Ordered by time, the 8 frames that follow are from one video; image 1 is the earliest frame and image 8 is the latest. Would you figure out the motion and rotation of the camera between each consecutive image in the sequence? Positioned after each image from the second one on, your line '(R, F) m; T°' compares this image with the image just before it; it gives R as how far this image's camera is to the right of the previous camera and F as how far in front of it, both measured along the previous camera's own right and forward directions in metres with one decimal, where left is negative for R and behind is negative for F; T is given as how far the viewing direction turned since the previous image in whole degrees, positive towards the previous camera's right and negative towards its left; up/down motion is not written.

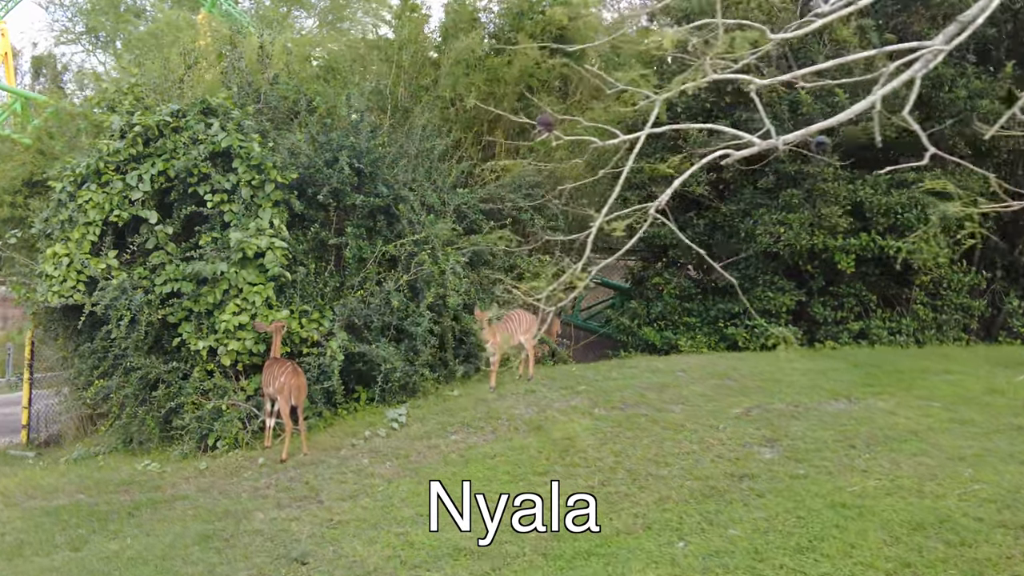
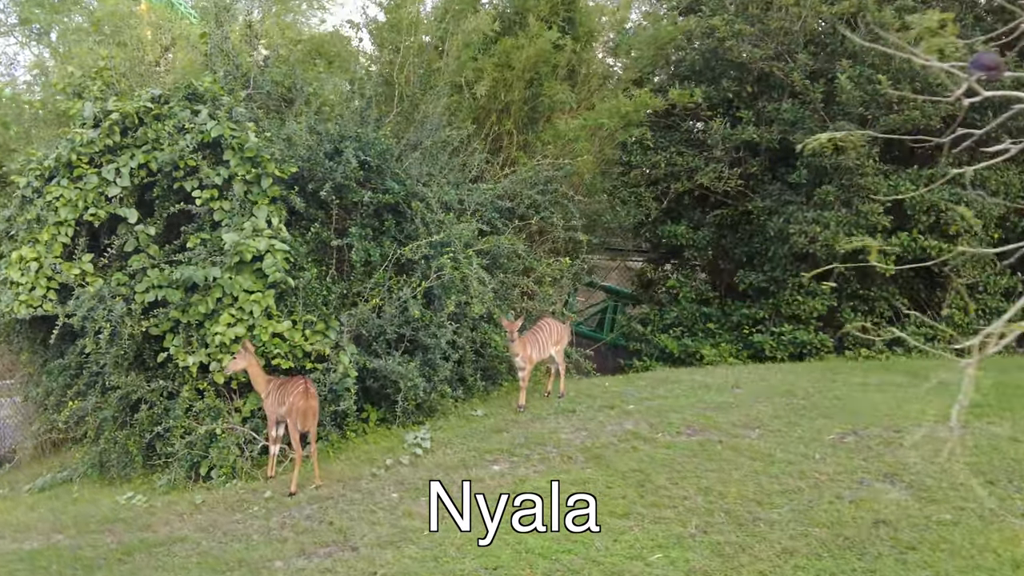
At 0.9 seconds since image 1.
(-0.5, +0.8) m; +3°
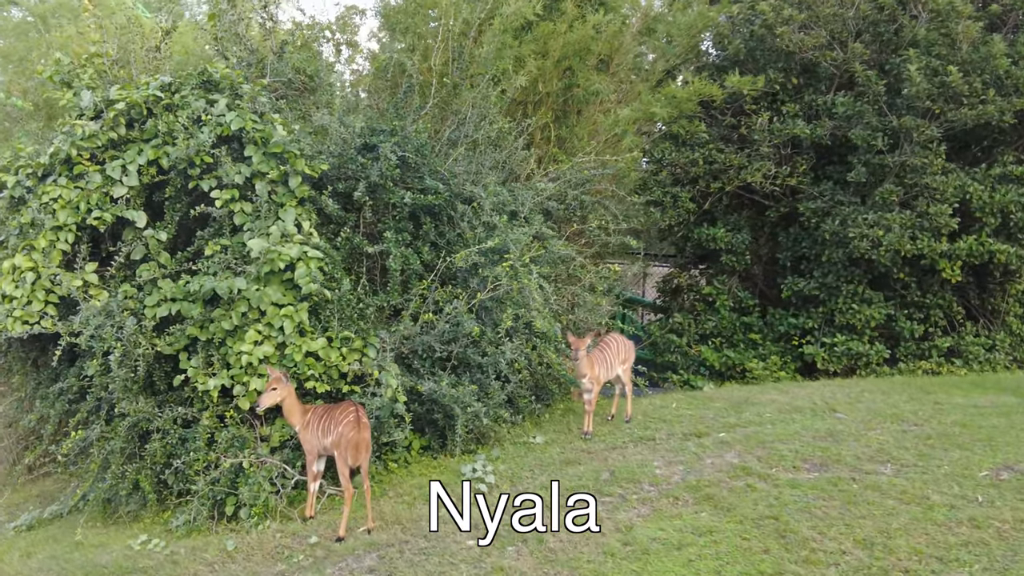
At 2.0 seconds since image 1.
(-0.6, +0.7) m; +3°
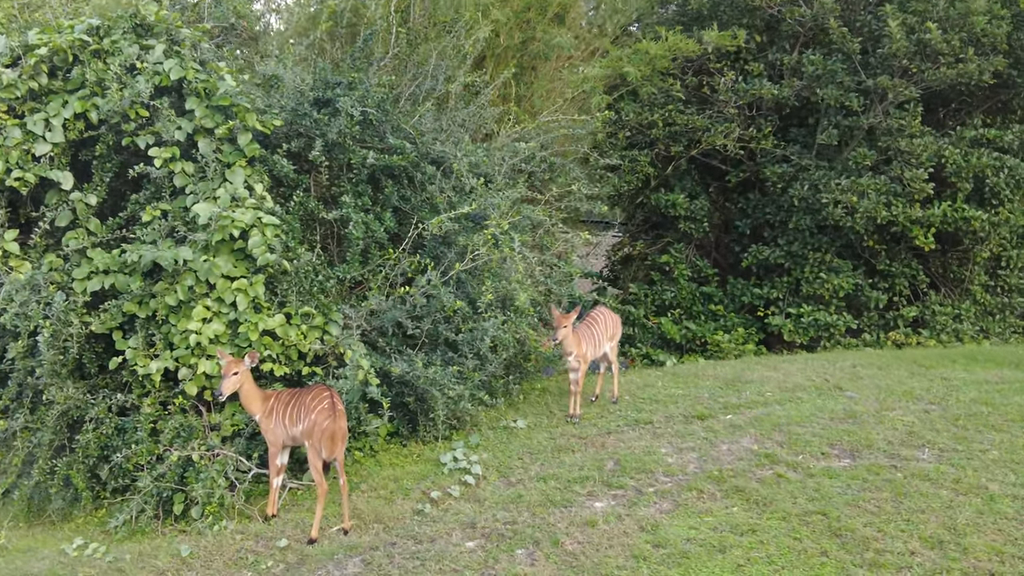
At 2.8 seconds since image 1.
(-0.4, +0.6) m; +5°
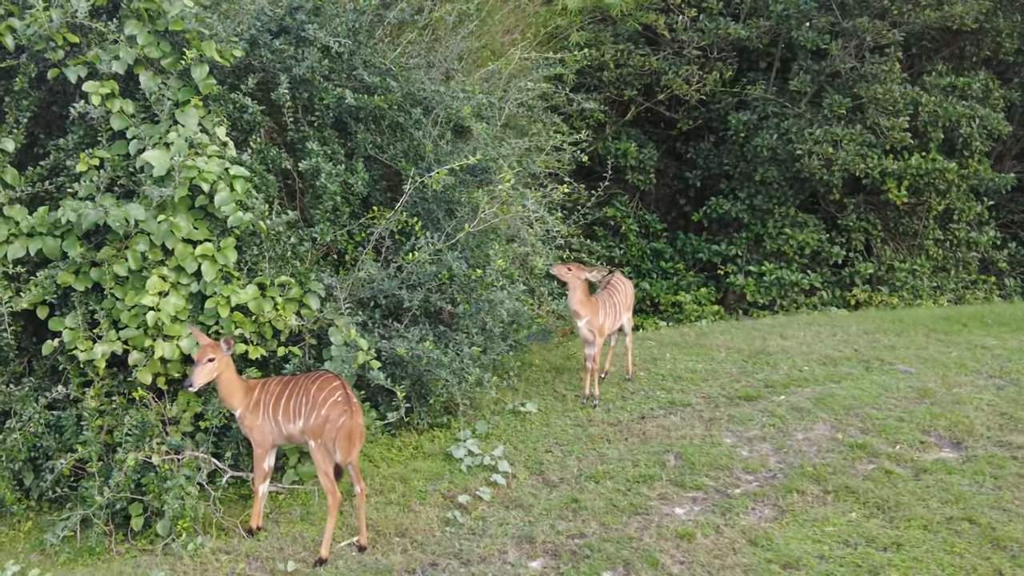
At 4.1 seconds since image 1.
(-0.7, +0.8) m; +9°
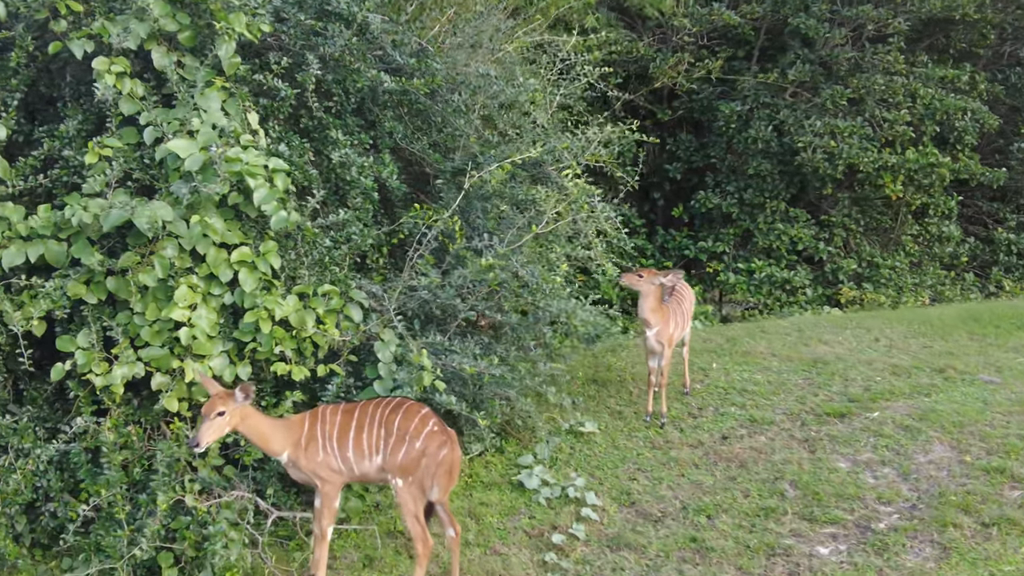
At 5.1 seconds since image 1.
(-0.7, +0.5) m; +7°
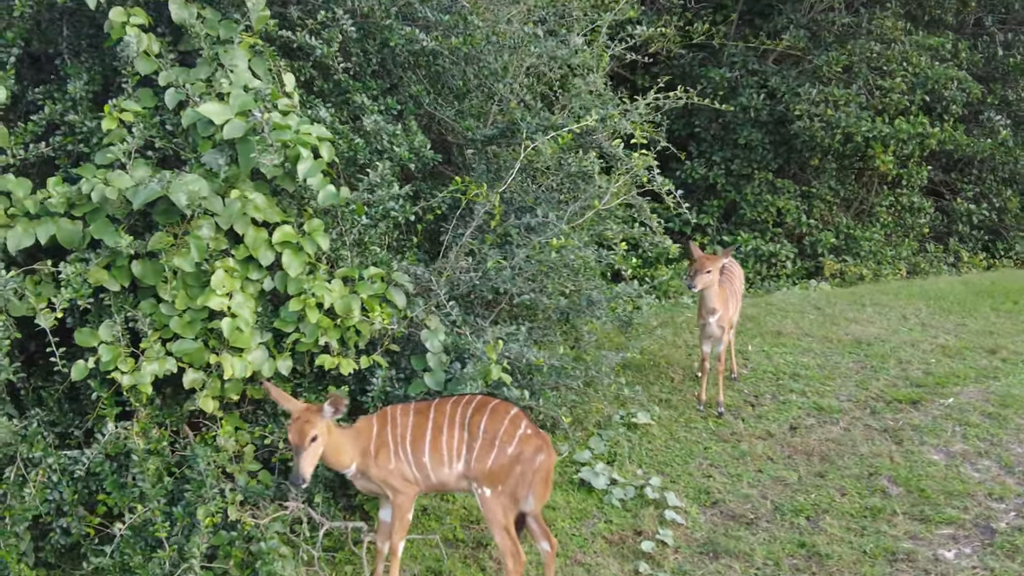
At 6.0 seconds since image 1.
(-0.5, +0.4) m; +6°
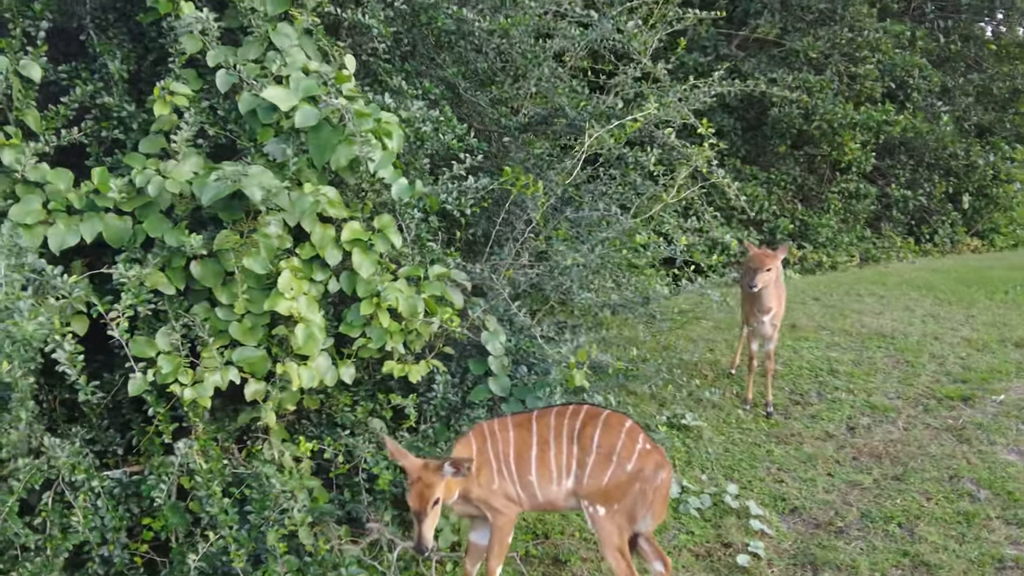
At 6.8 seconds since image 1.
(-0.6, +0.2) m; +6°
